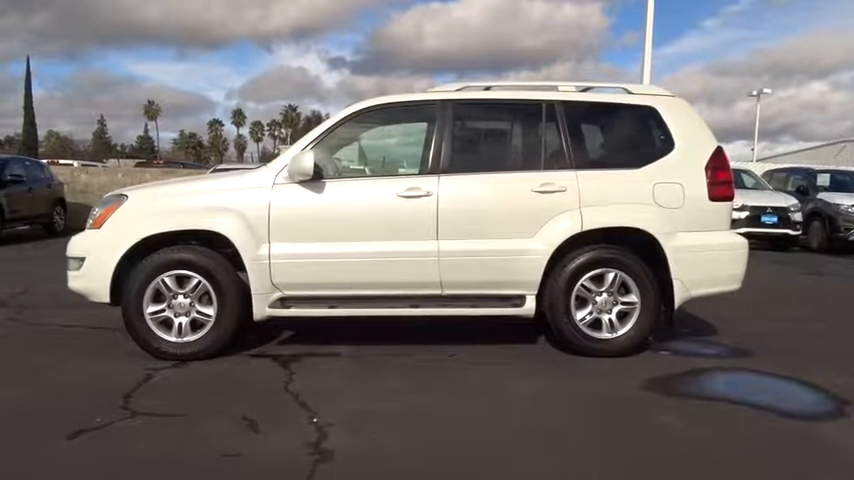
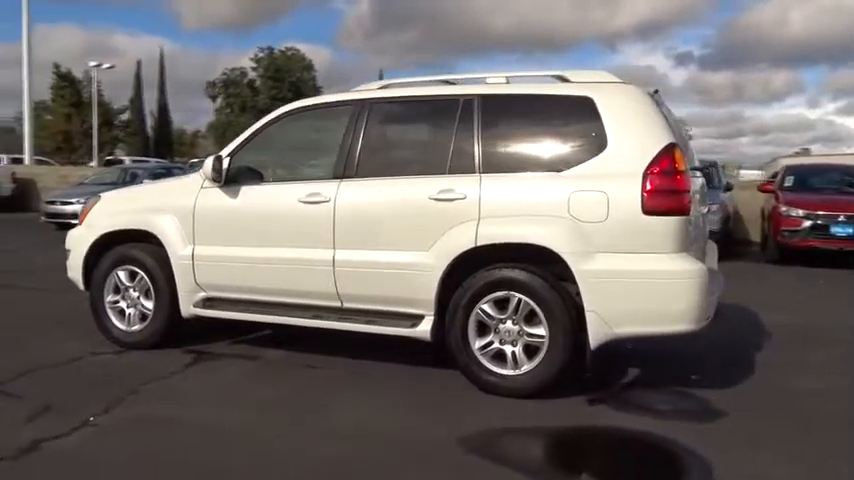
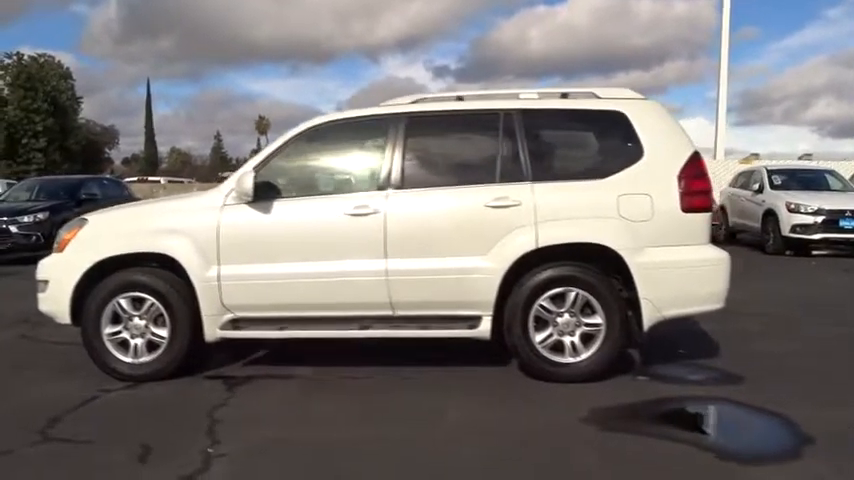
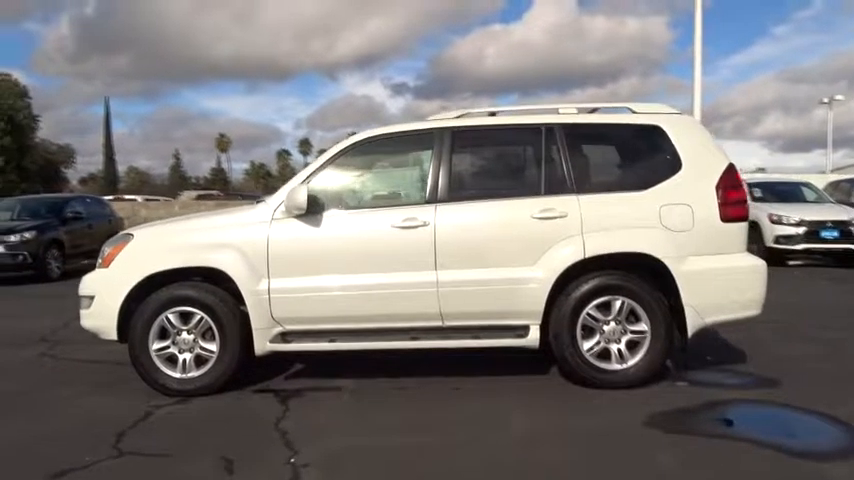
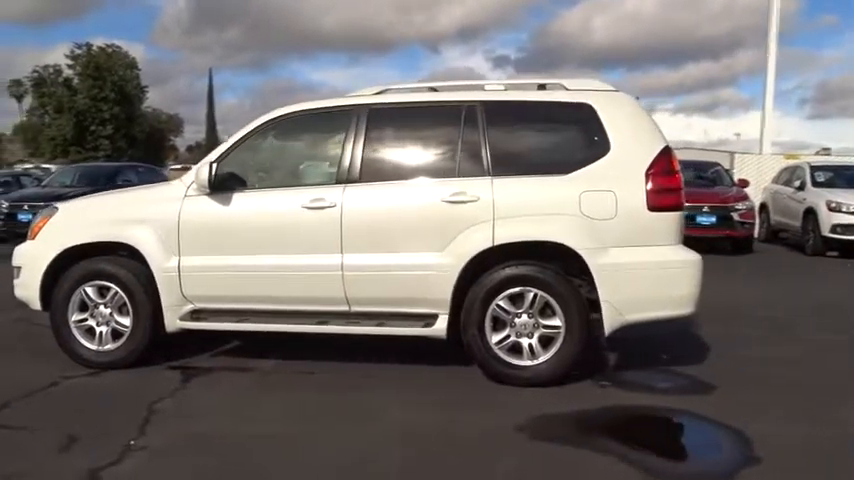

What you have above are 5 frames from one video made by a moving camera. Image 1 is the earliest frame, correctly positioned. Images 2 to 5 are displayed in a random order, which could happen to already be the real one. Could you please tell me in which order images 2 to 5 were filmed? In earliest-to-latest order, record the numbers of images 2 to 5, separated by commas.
4, 3, 5, 2
